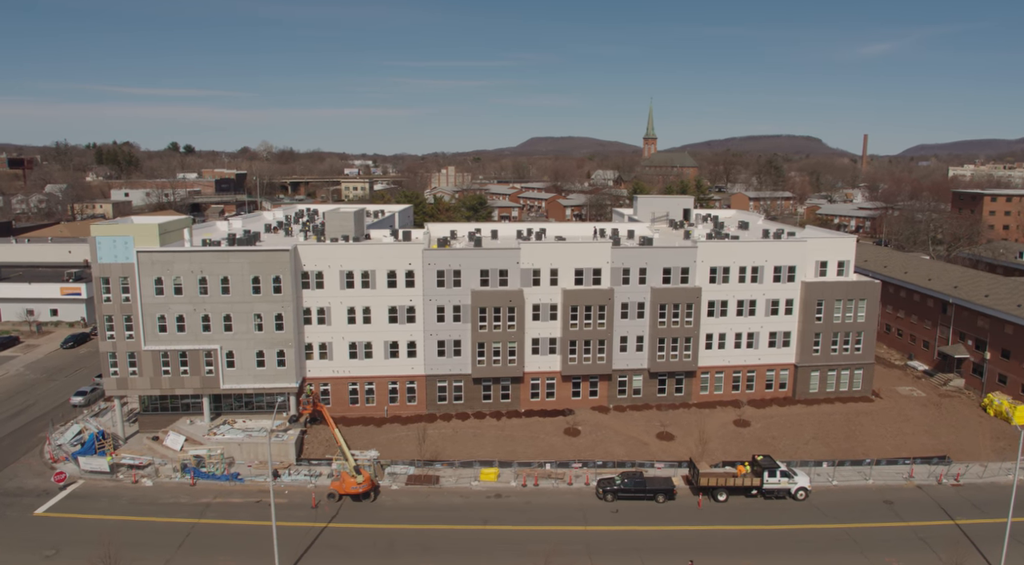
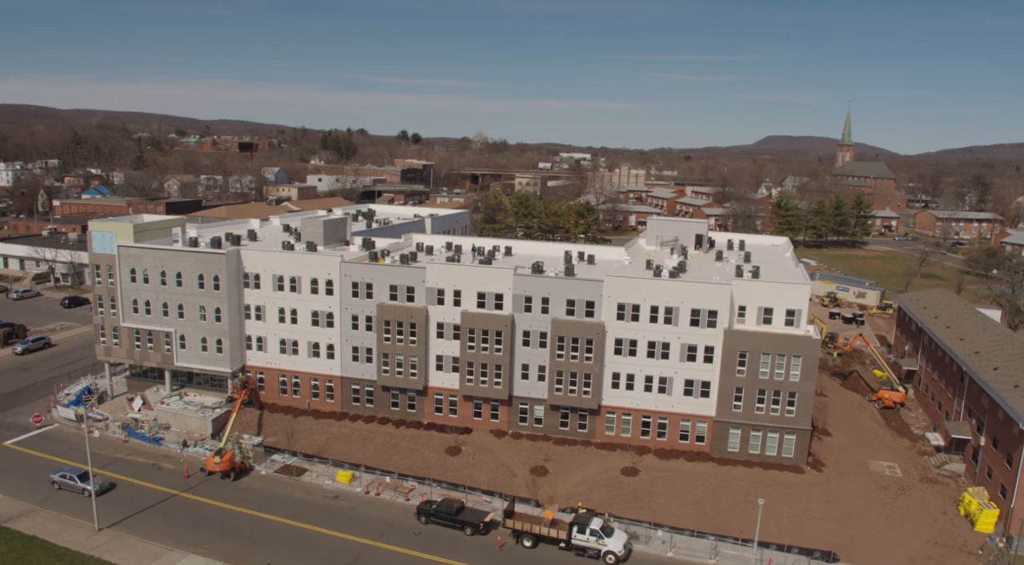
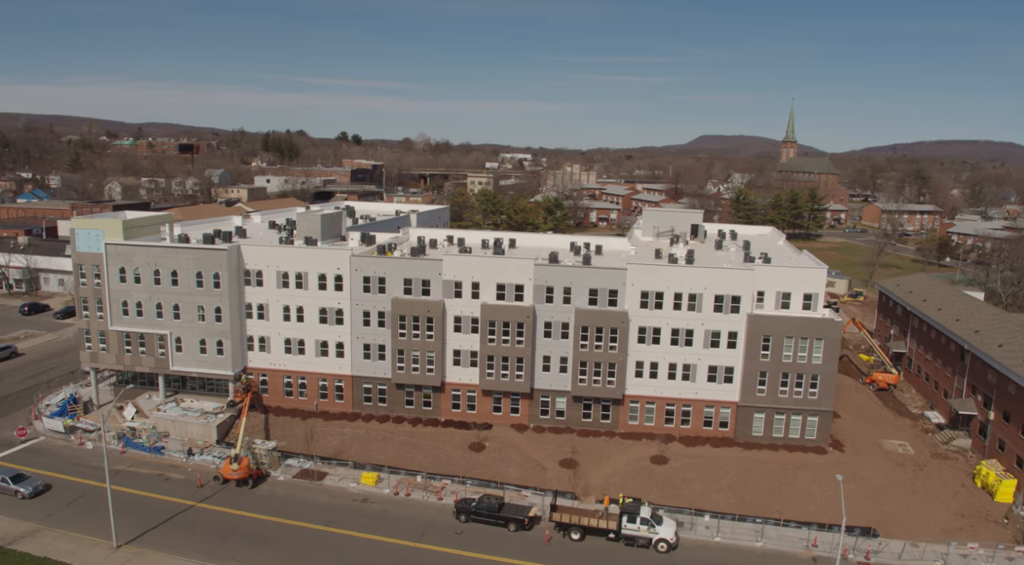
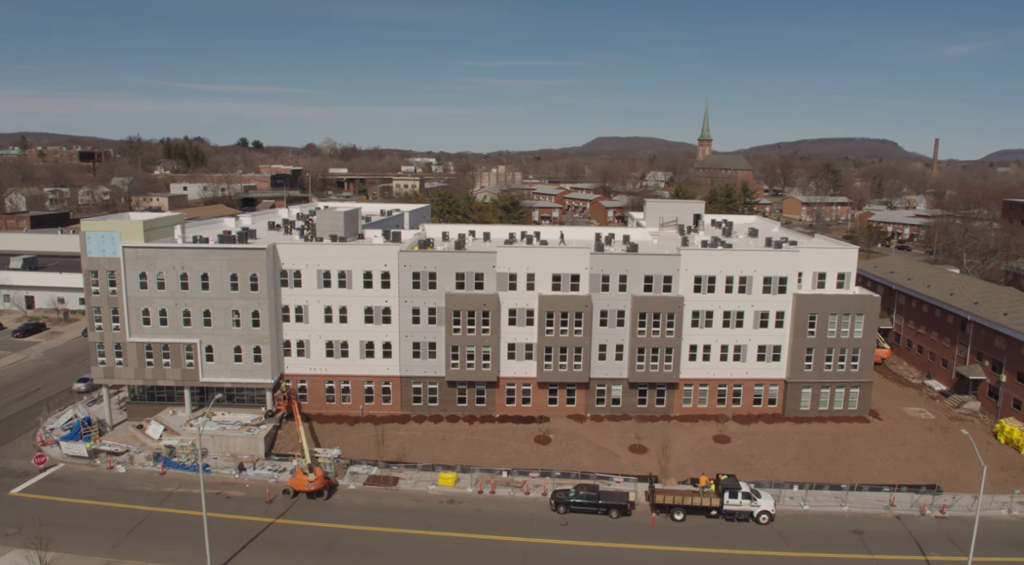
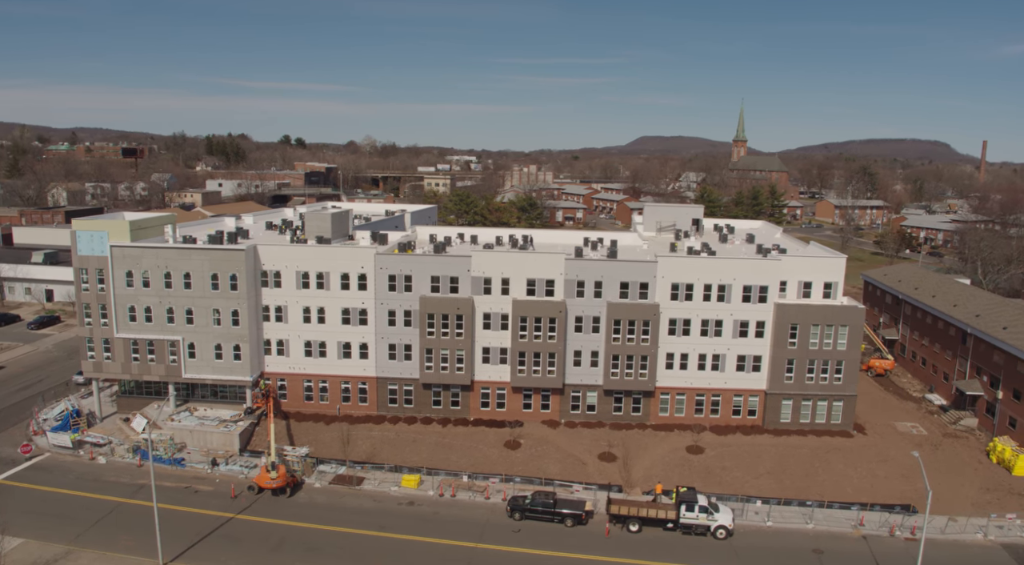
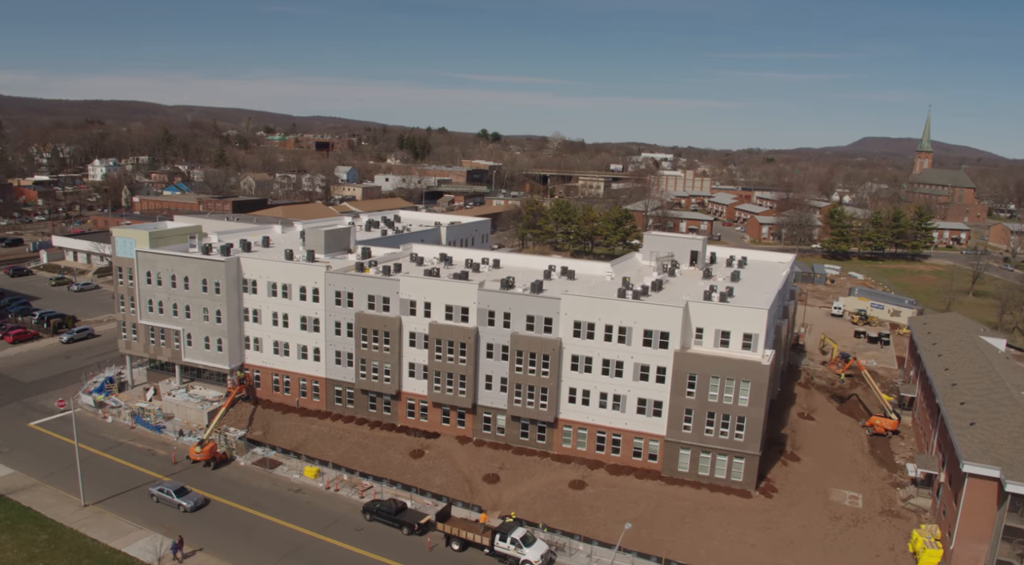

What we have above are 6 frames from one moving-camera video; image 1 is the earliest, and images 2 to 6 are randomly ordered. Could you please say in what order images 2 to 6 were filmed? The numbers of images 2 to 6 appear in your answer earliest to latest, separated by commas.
4, 5, 3, 2, 6
